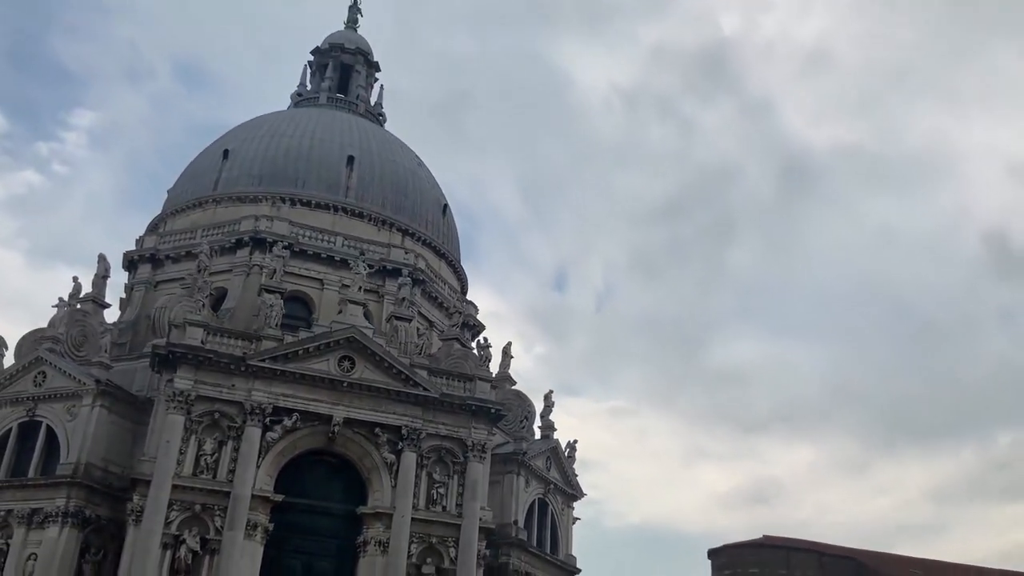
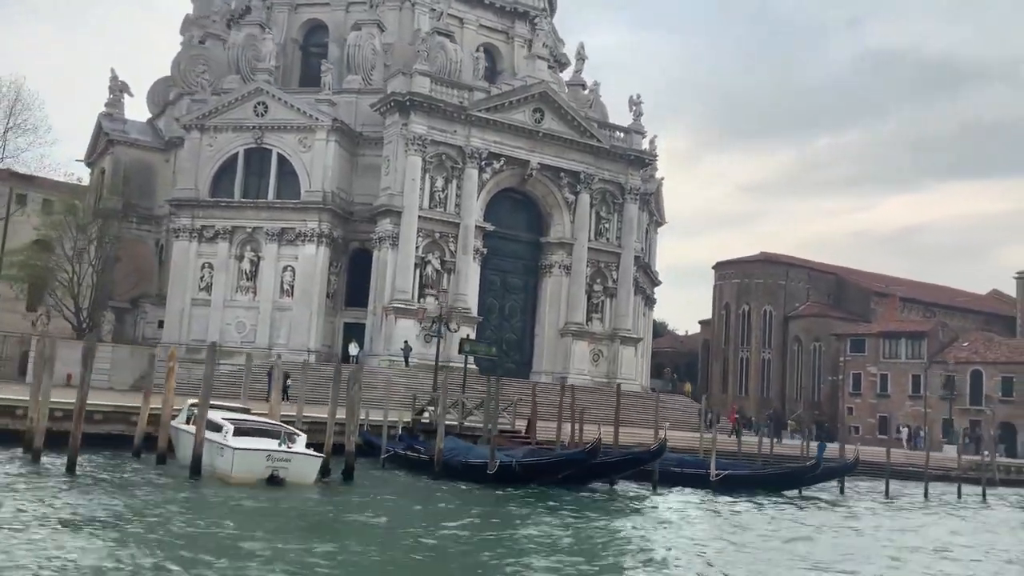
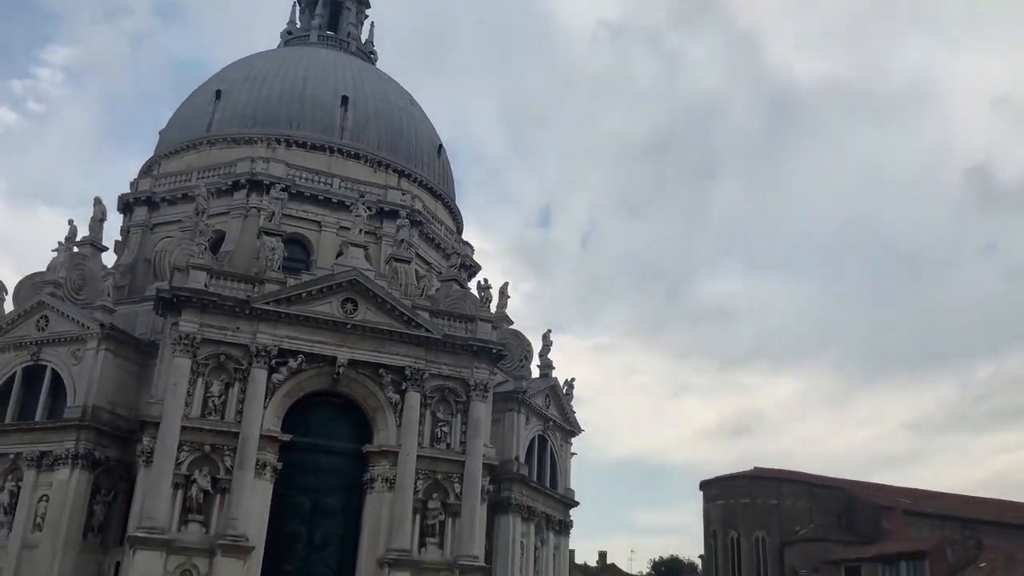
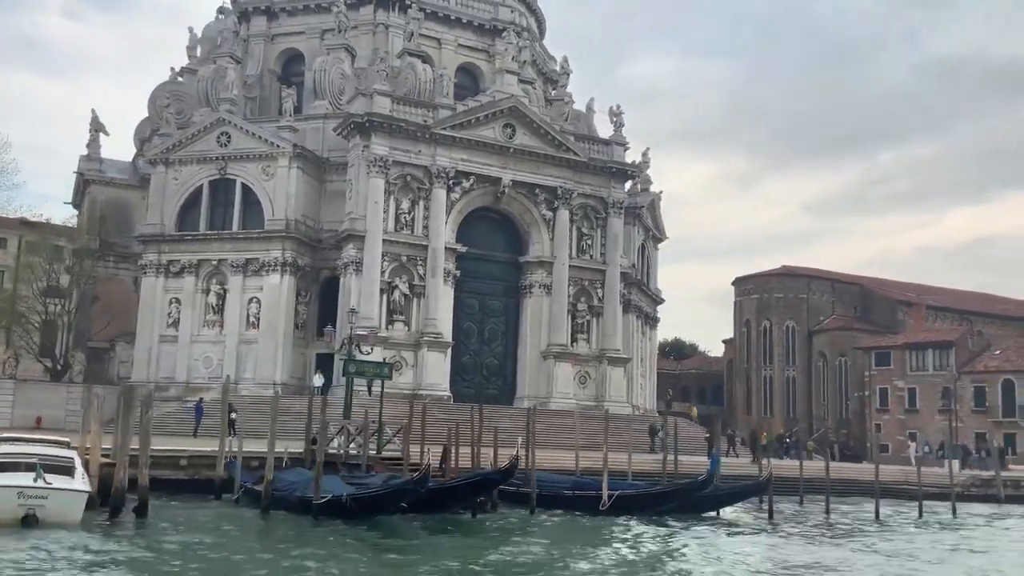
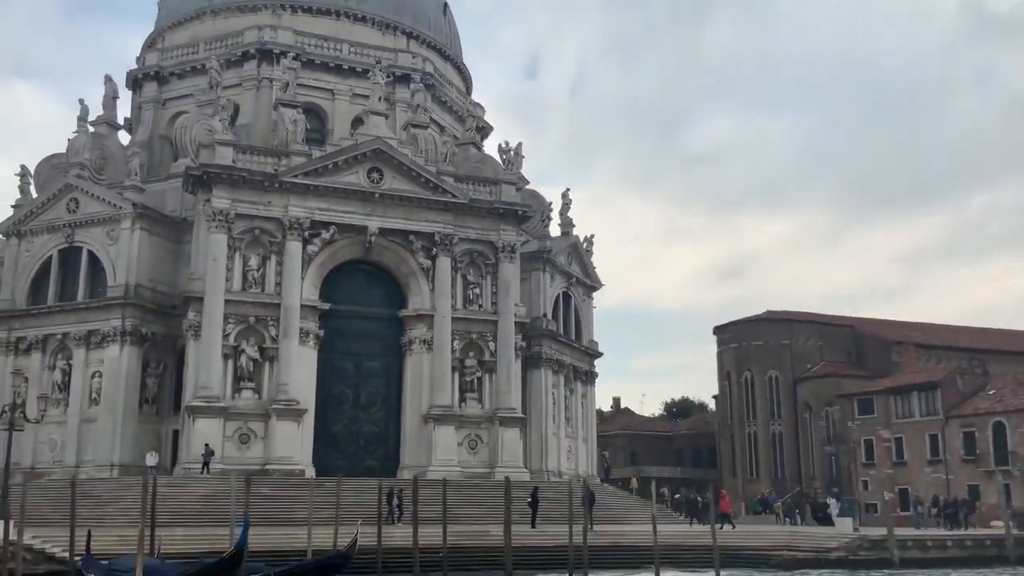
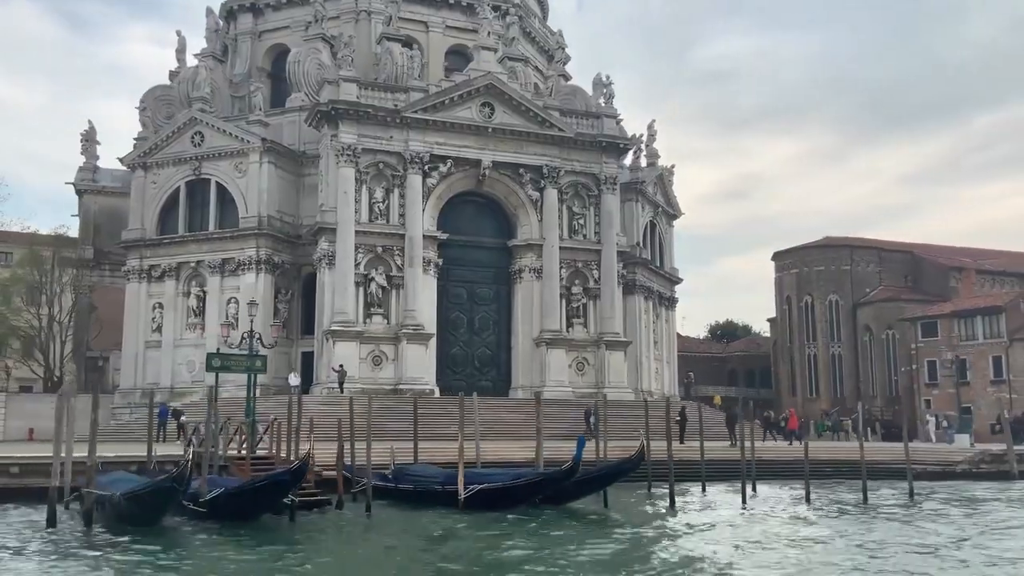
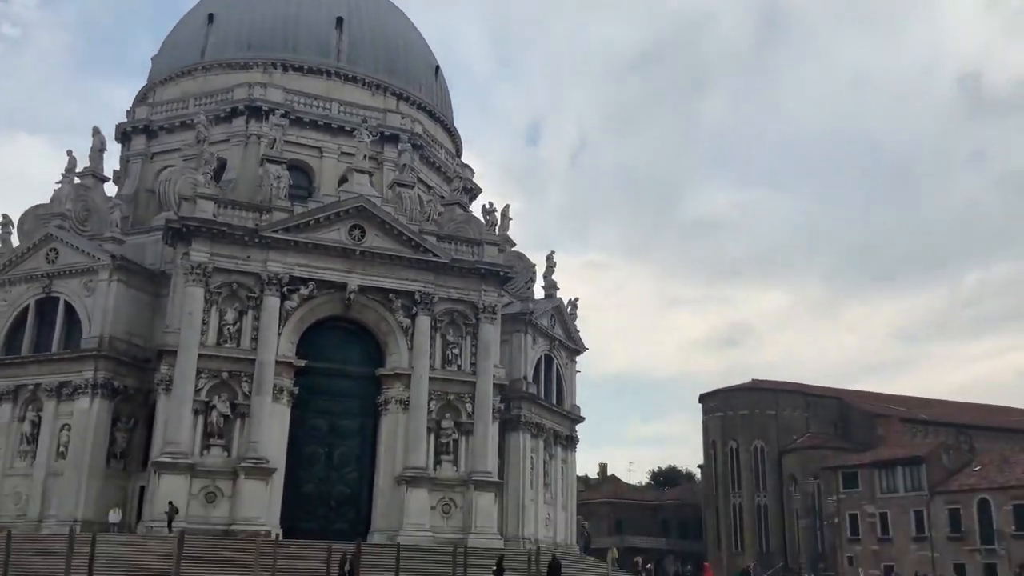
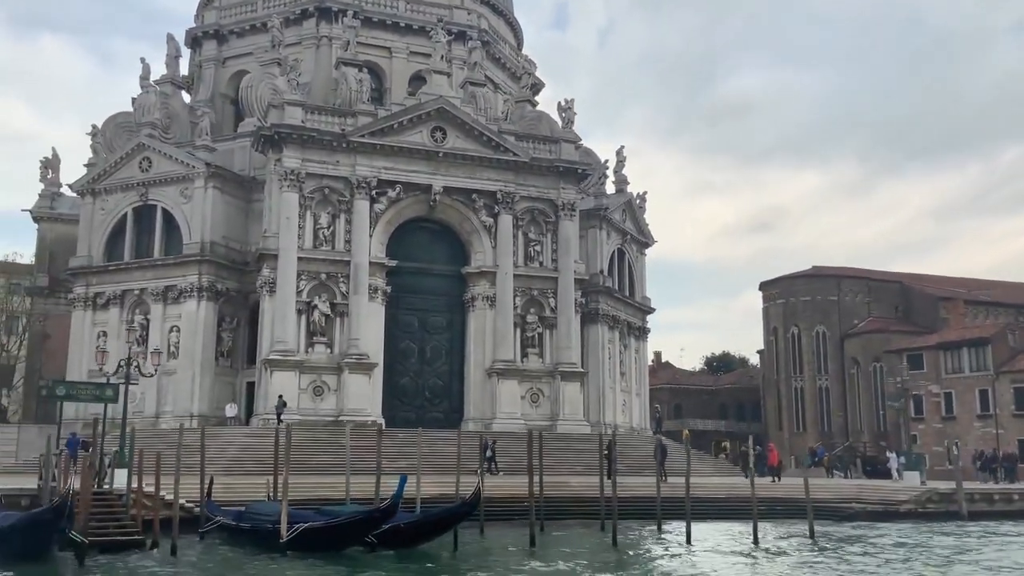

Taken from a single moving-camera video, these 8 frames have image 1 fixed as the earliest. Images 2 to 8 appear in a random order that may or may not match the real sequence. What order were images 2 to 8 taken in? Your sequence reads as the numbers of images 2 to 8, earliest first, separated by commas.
3, 7, 5, 8, 6, 4, 2
